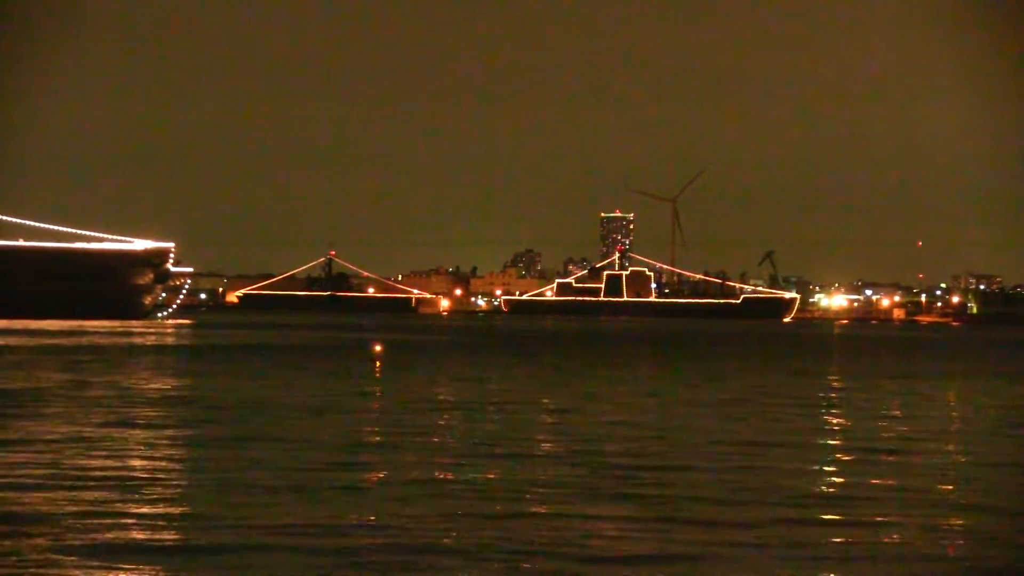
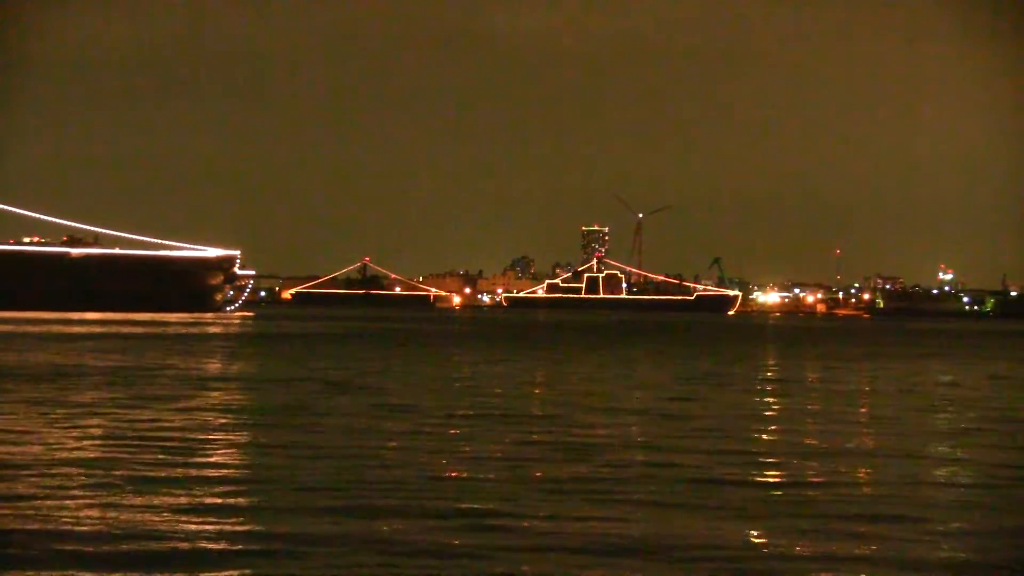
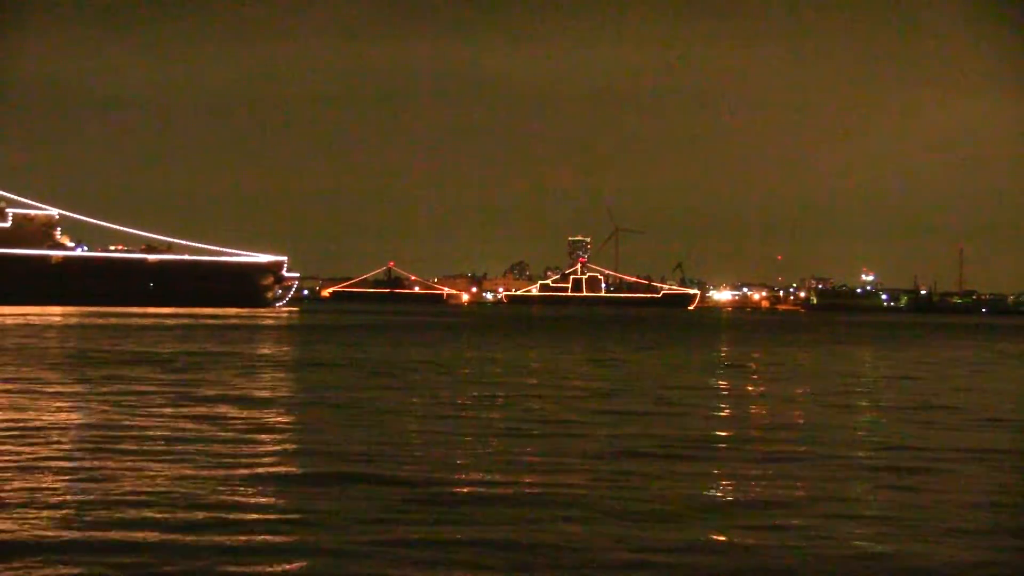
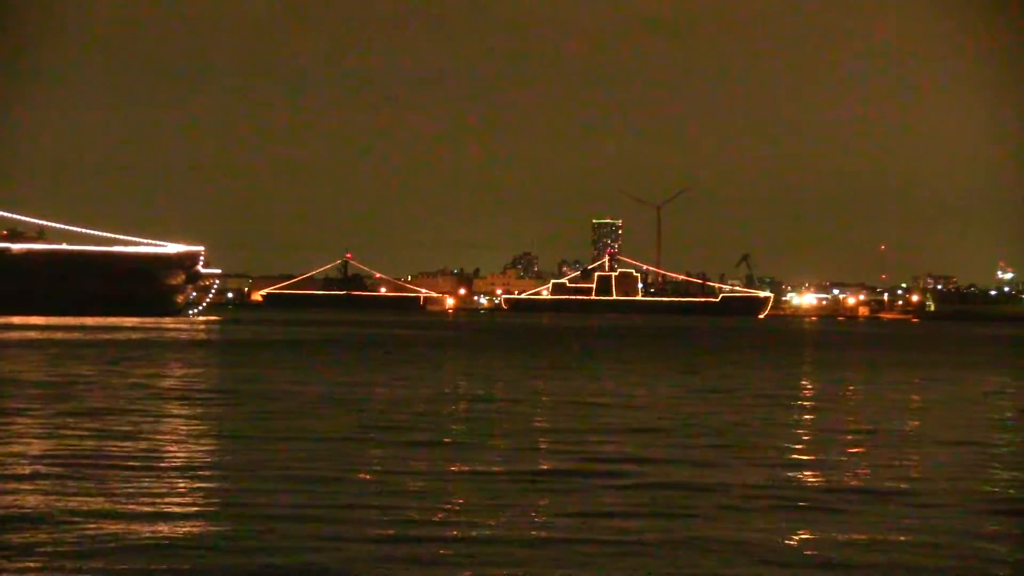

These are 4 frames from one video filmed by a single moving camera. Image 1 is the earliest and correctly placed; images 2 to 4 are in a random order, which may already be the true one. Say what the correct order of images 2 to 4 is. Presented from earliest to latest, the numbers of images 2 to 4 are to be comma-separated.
4, 2, 3
